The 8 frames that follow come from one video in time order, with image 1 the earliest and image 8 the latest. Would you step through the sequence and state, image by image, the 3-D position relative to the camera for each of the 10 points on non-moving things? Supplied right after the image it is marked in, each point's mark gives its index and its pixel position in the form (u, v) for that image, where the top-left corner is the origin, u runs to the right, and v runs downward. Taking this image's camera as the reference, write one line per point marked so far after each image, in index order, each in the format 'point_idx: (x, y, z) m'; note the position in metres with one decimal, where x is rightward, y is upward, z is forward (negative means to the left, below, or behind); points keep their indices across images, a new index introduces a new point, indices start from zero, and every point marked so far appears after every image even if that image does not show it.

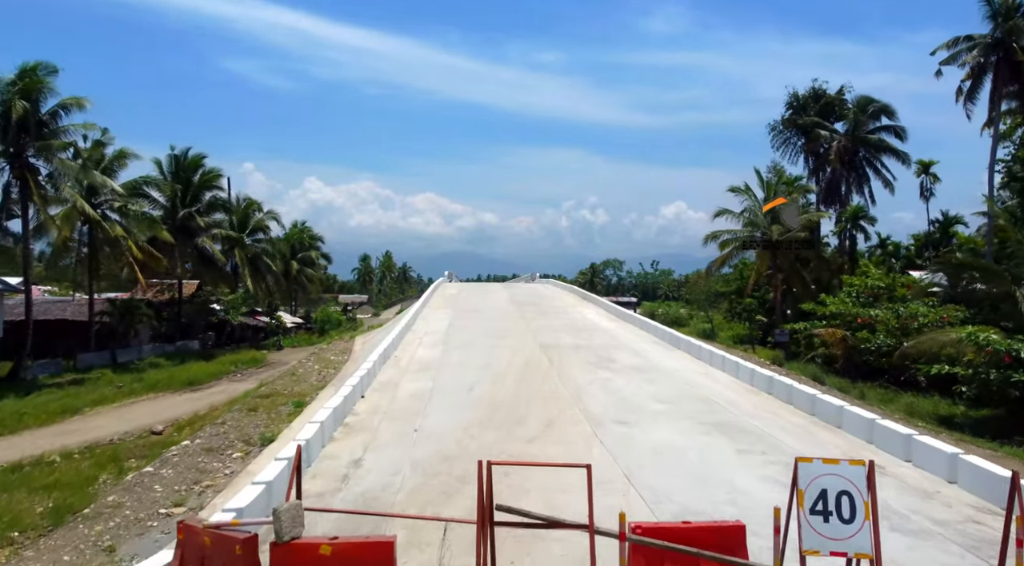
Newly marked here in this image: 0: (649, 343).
0: (+3.6, -1.6, +16.9) m
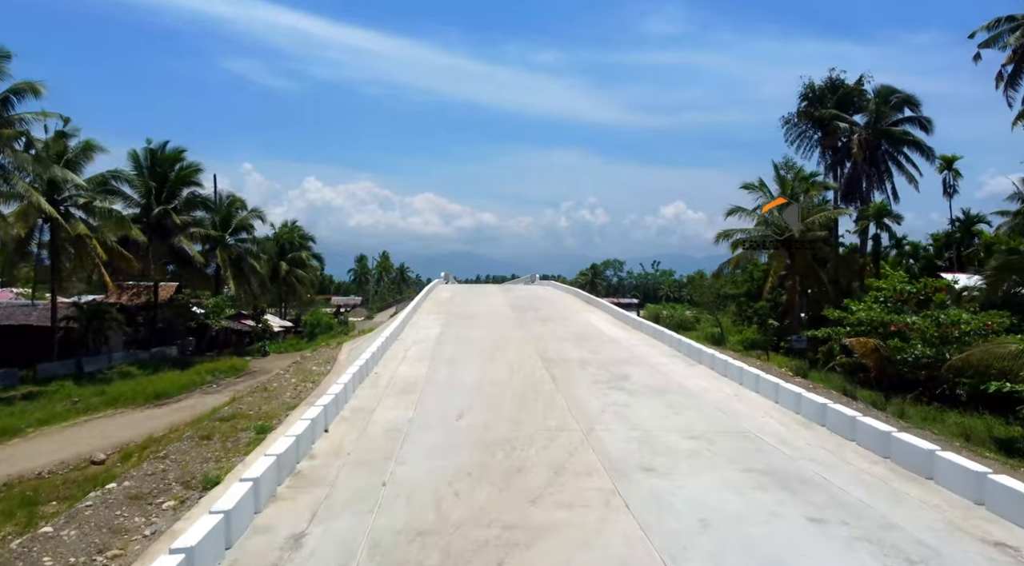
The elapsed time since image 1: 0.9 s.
0: (+3.6, -1.7, +14.9) m
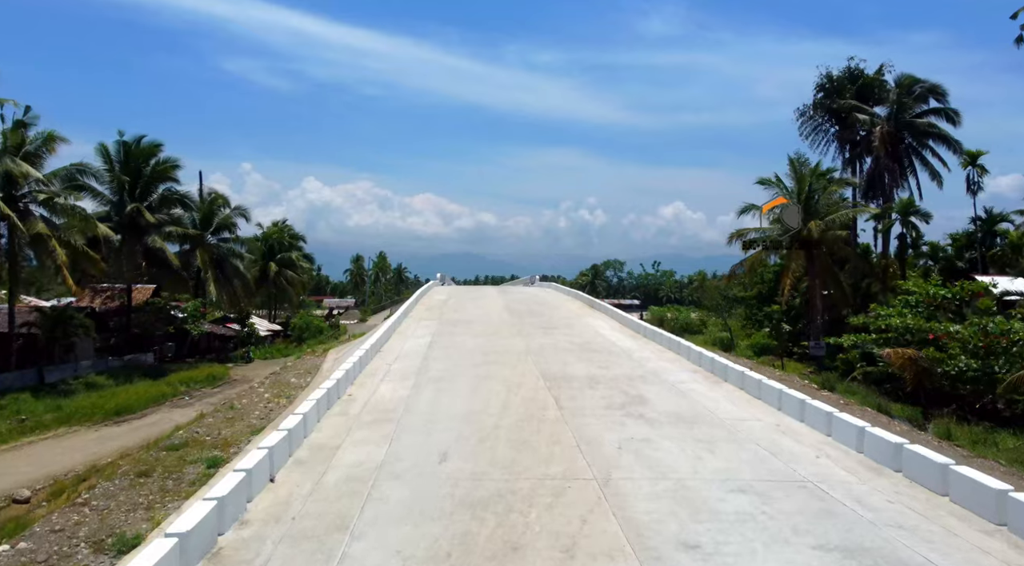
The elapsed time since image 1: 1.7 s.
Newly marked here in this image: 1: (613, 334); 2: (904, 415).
0: (+3.5, -1.9, +13.1) m
1: (+3.0, -1.5, +18.6) m
2: (+10.6, -3.6, +17.3) m
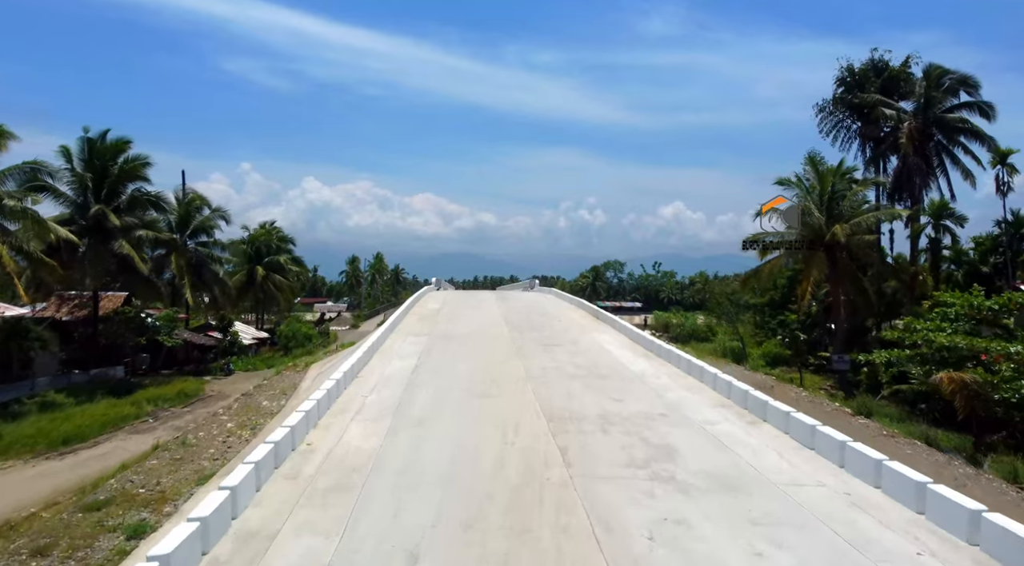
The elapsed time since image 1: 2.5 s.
0: (+3.5, -2.2, +11.0) m
1: (+2.9, -1.8, +16.5) m
2: (+10.6, -3.9, +15.3) m
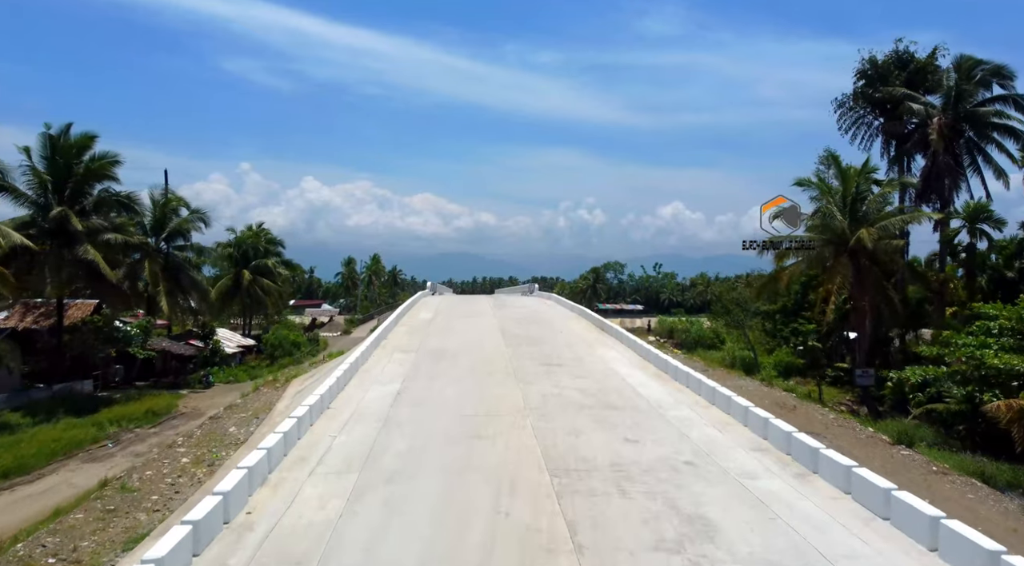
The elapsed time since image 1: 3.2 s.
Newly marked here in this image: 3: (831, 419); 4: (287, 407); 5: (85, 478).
0: (+3.4, -2.5, +9.2) m
1: (+2.8, -2.1, +14.7) m
2: (+10.5, -4.2, +13.4) m
3: (+8.8, -3.7, +17.6) m
4: (-6.2, -3.4, +17.6) m
5: (-9.8, -4.4, +14.7) m
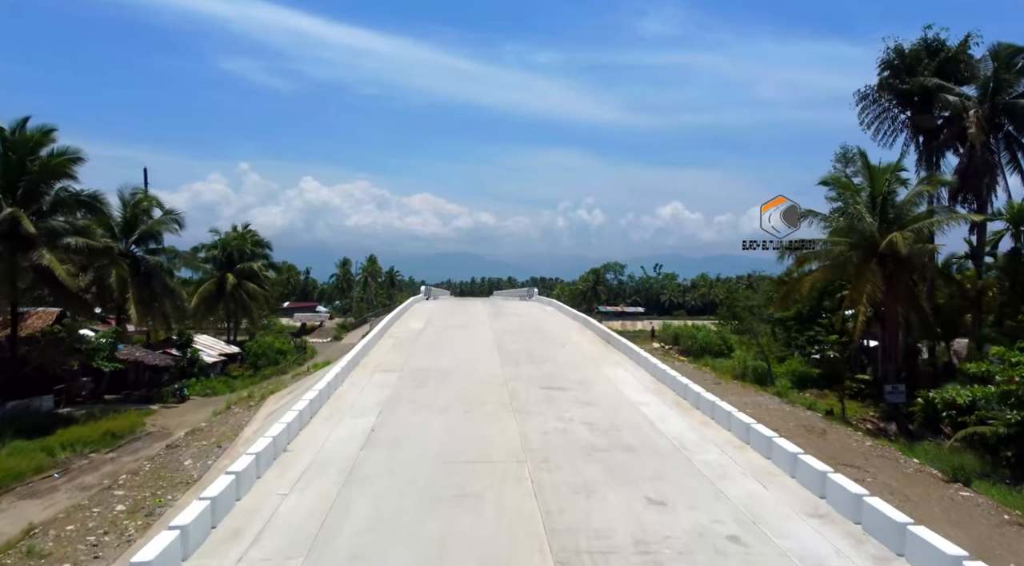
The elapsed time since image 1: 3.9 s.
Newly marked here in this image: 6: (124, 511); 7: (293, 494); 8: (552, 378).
0: (+3.3, -2.7, +7.2) m
1: (+2.7, -2.3, +12.7) m
2: (+10.4, -4.4, +11.5) m
3: (+8.7, -4.0, +15.7) m
4: (-6.3, -3.7, +15.6) m
5: (-9.8, -4.7, +12.7) m
6: (-6.5, -3.8, +10.7) m
7: (-2.8, -2.6, +8.2) m
8: (+0.9, -2.1, +14.8) m
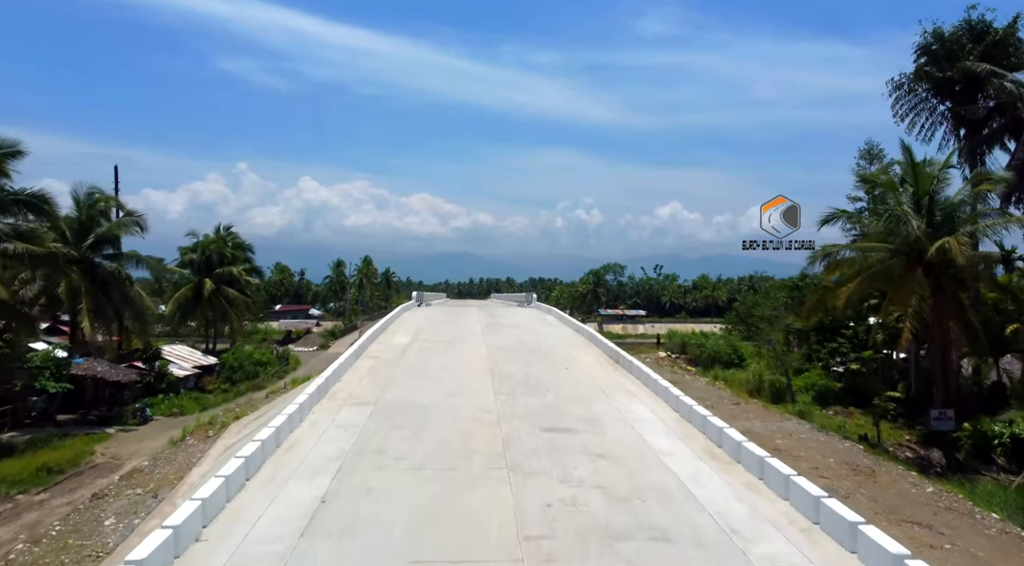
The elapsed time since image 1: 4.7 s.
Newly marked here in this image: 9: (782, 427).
0: (+3.2, -3.1, +4.7) m
1: (+2.6, -2.7, +10.2) m
2: (+10.3, -4.8, +9.0) m
3: (+8.6, -4.3, +13.2) m
4: (-6.4, -4.0, +13.1) m
5: (-9.9, -5.0, +10.2) m
6: (-6.6, -4.1, +8.2) m
7: (-2.9, -3.0, +5.7) m
8: (+0.8, -2.5, +12.3) m
9: (+8.0, -4.3, +19.0) m
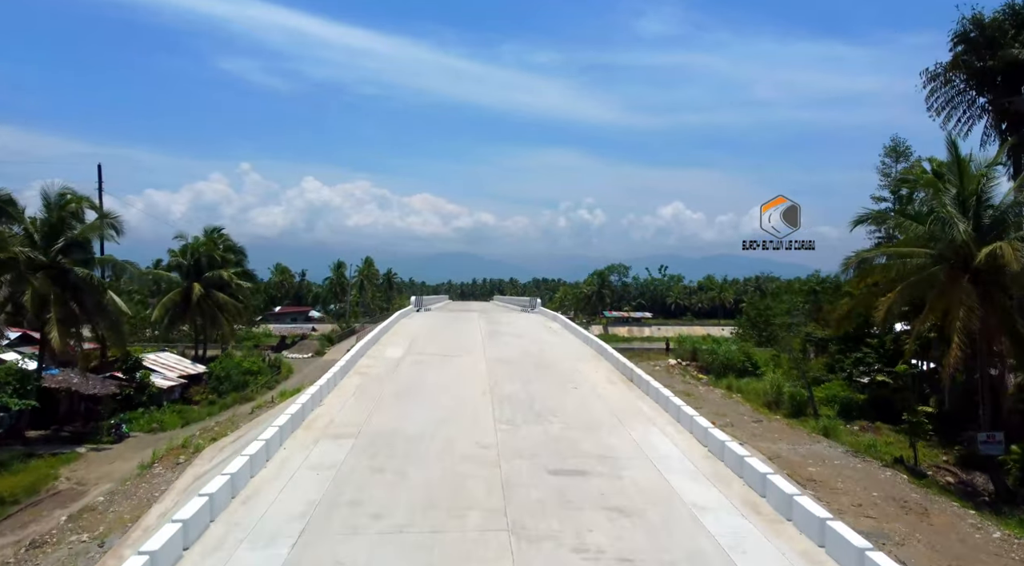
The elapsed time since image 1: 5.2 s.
0: (+3.3, -3.3, +3.0) m
1: (+2.7, -2.9, +8.5) m
2: (+10.4, -5.0, +7.3) m
3: (+8.7, -4.6, +11.5) m
4: (-6.3, -4.2, +11.4) m
5: (-9.9, -5.3, +8.5) m
6: (-6.5, -4.4, +6.5) m
7: (-2.8, -3.2, +4.0) m
8: (+0.9, -2.7, +10.6) m
9: (+8.1, -4.5, +17.3) m
